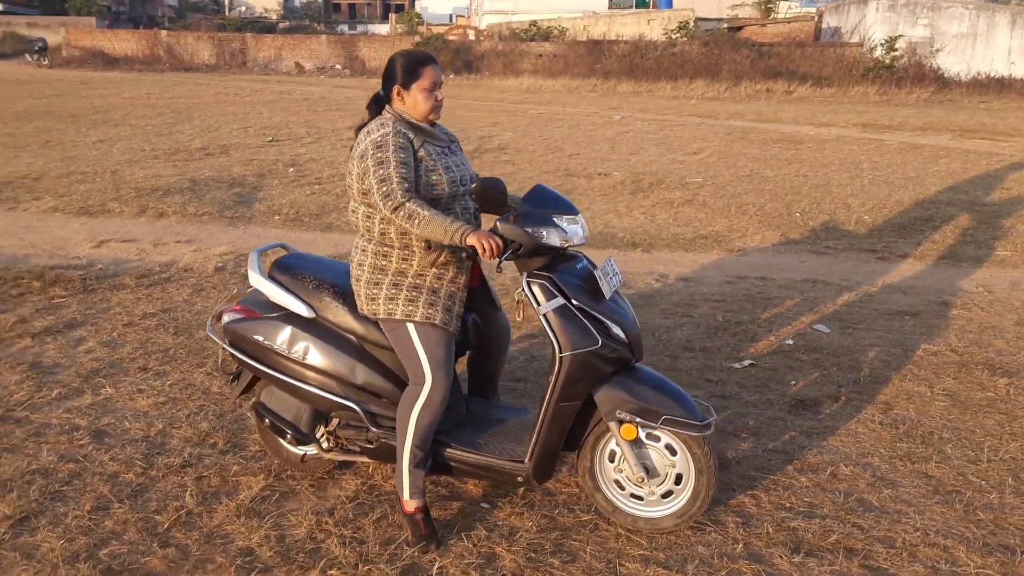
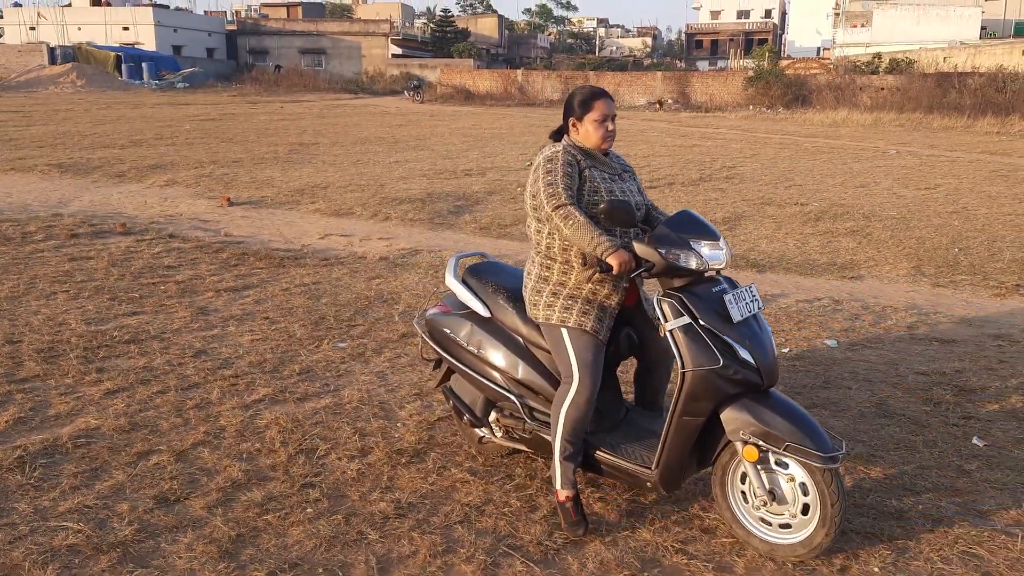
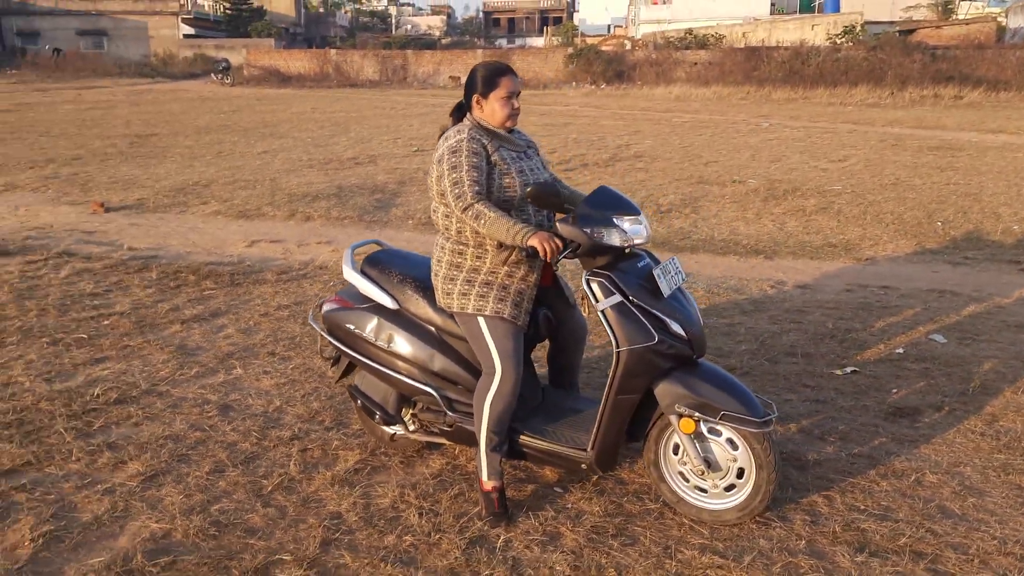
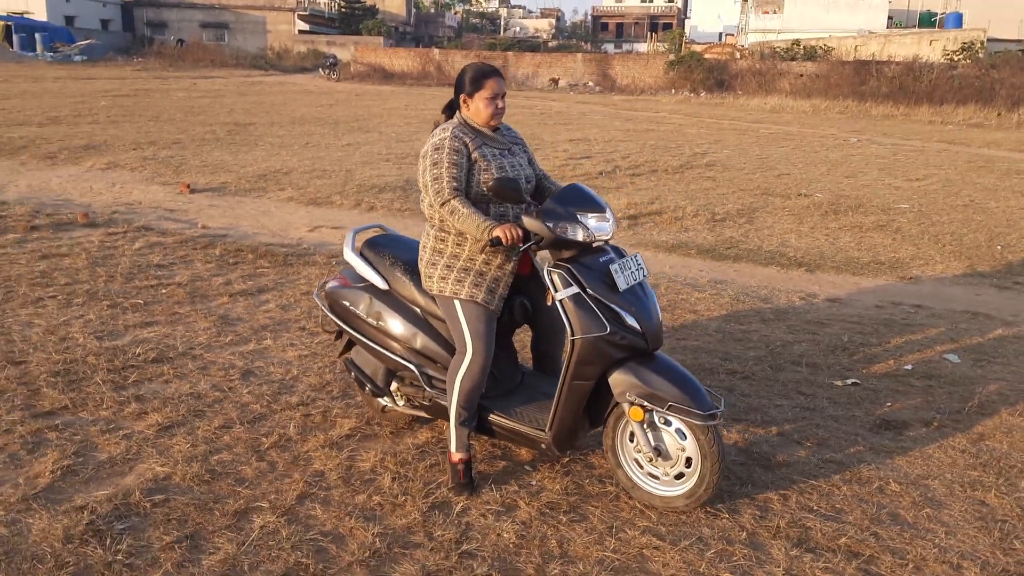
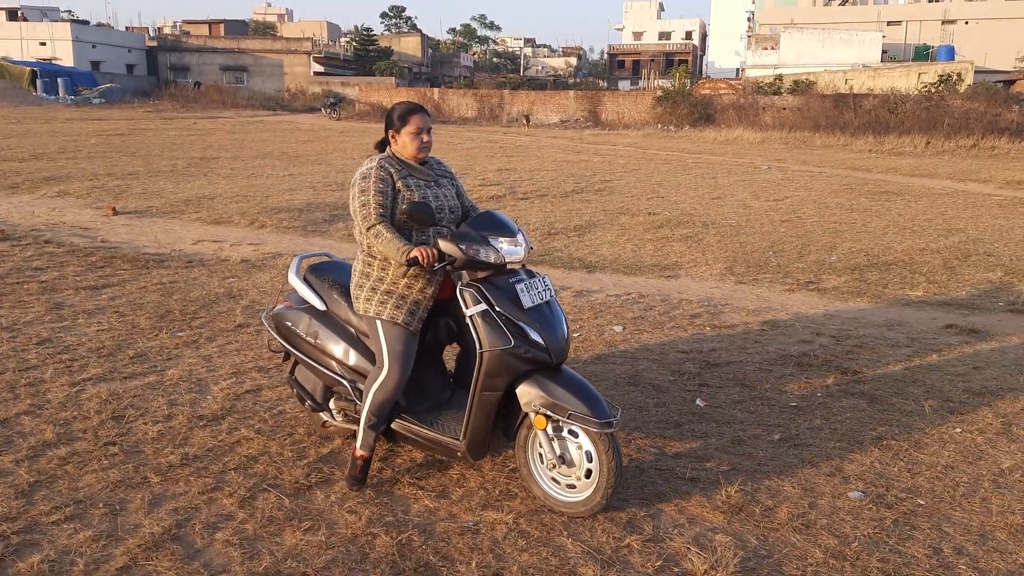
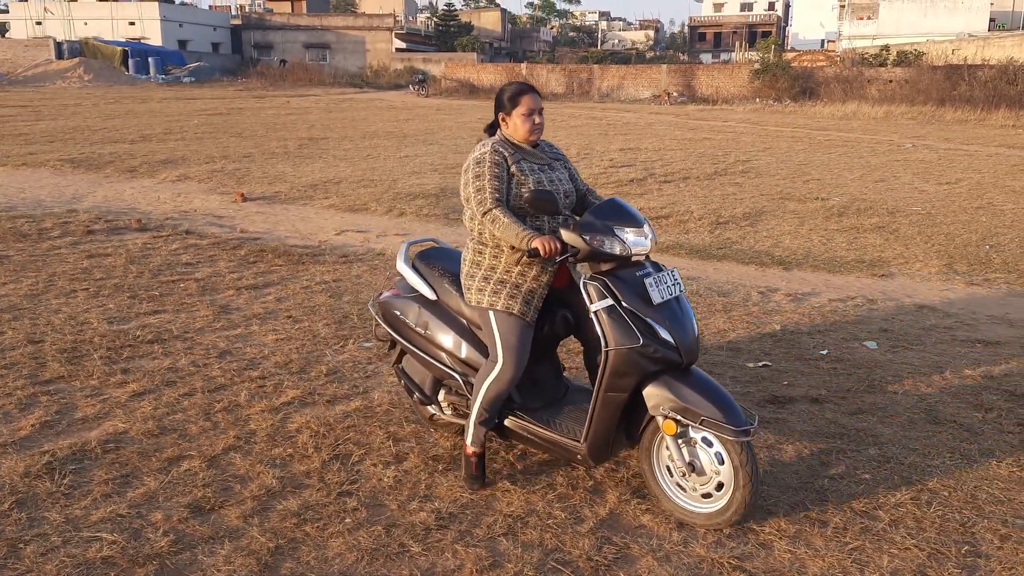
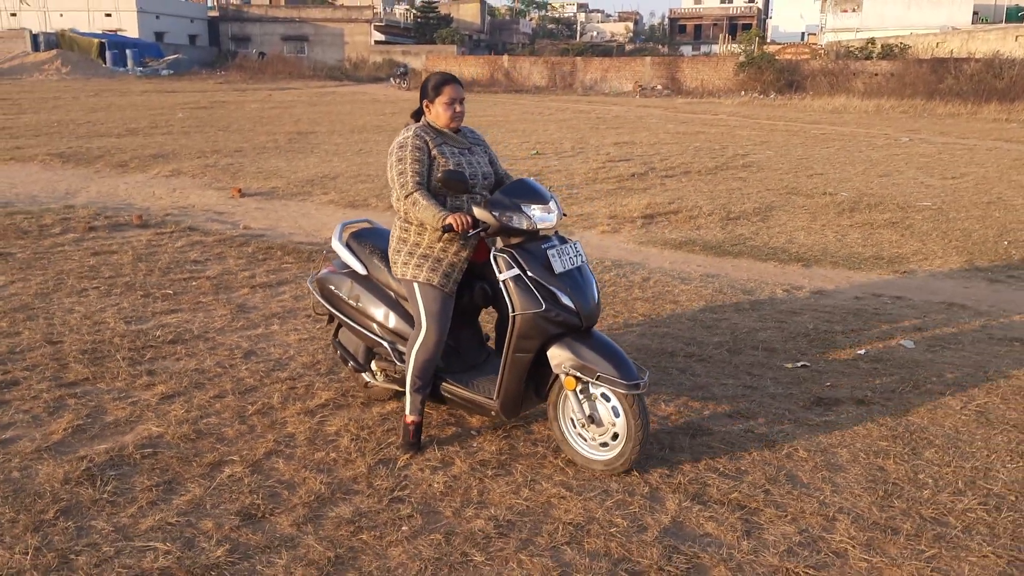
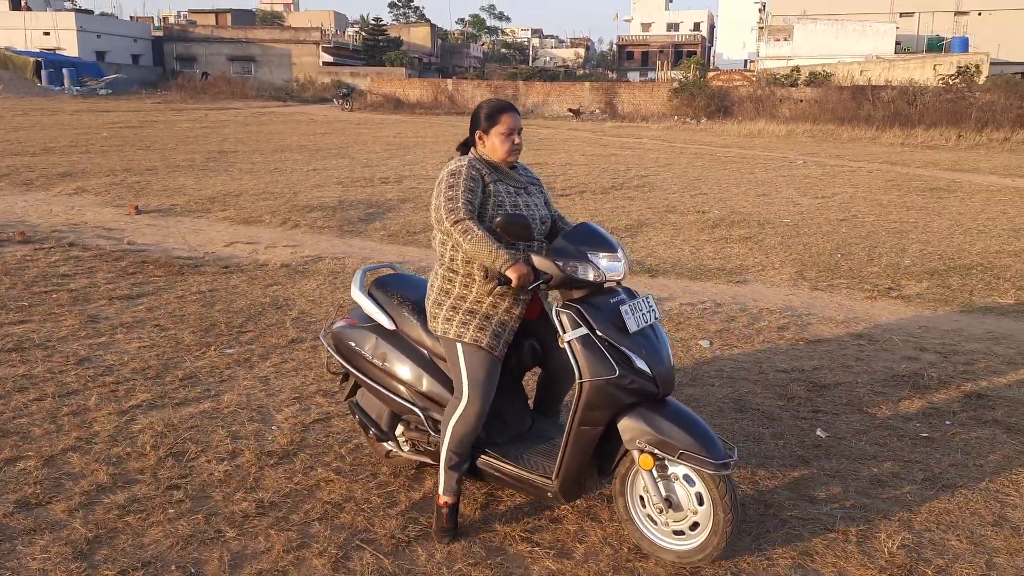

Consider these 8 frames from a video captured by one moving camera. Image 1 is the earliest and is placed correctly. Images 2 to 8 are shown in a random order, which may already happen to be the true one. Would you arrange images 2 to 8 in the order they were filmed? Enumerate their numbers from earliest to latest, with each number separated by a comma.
3, 4, 7, 6, 2, 8, 5
